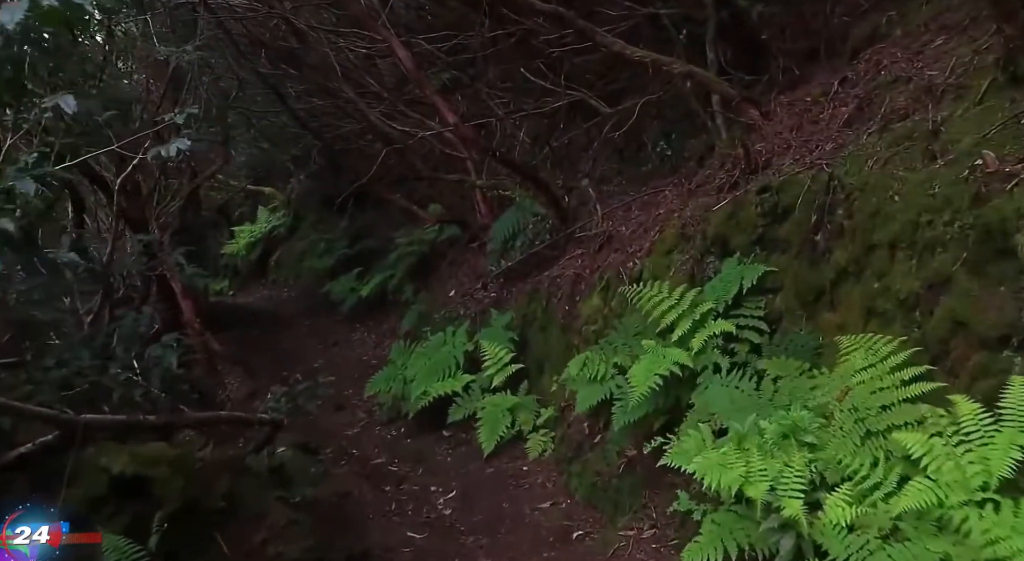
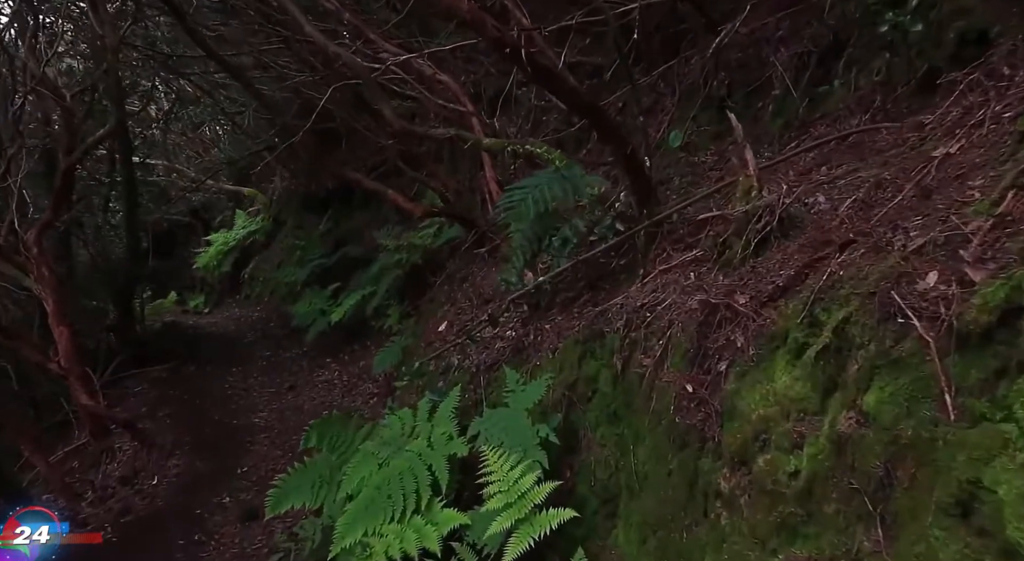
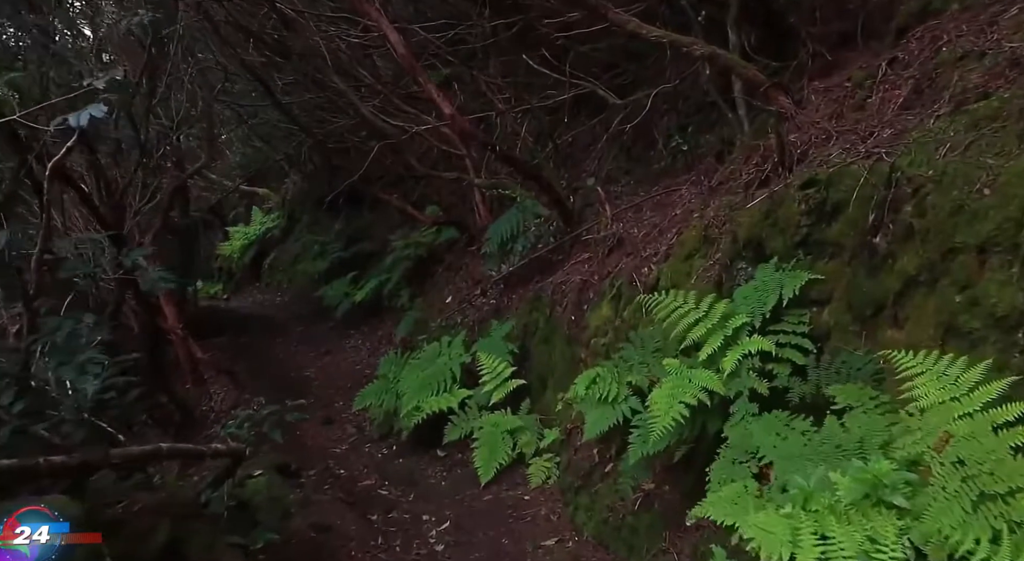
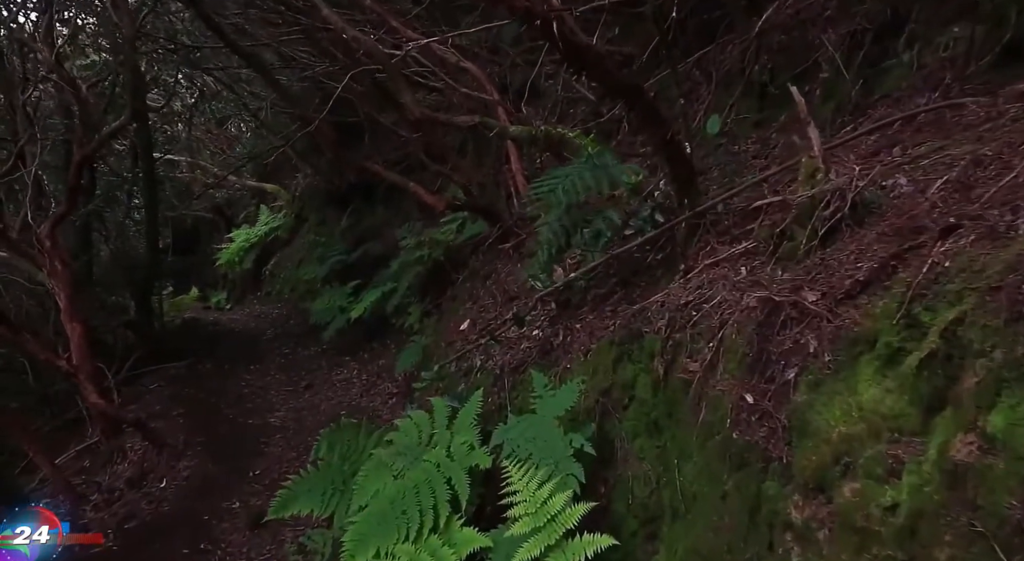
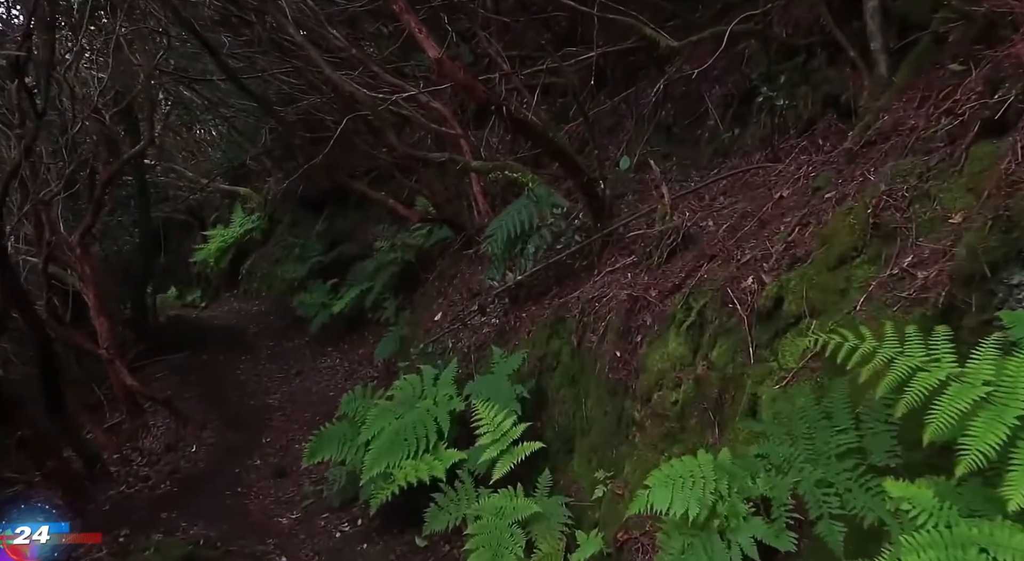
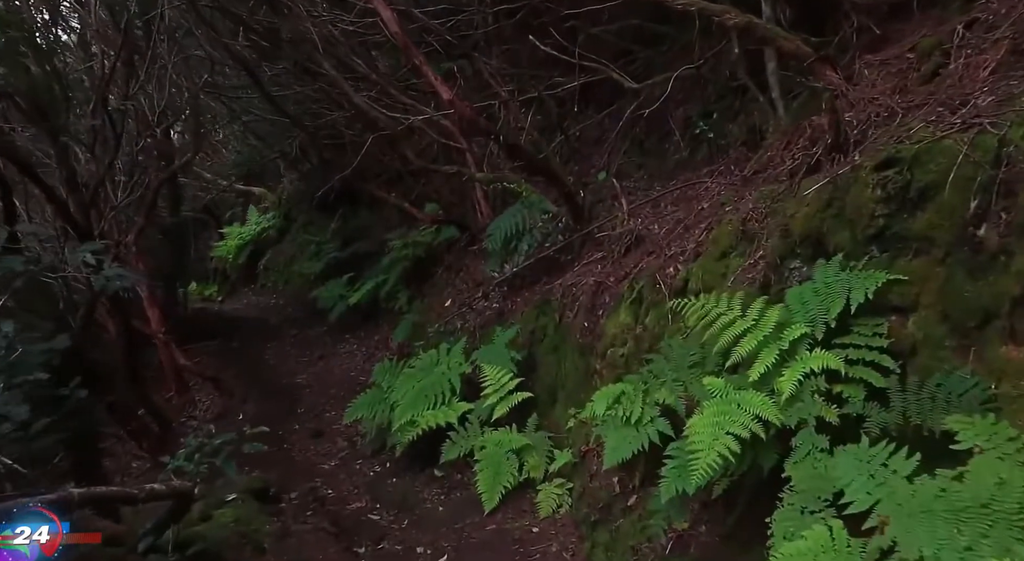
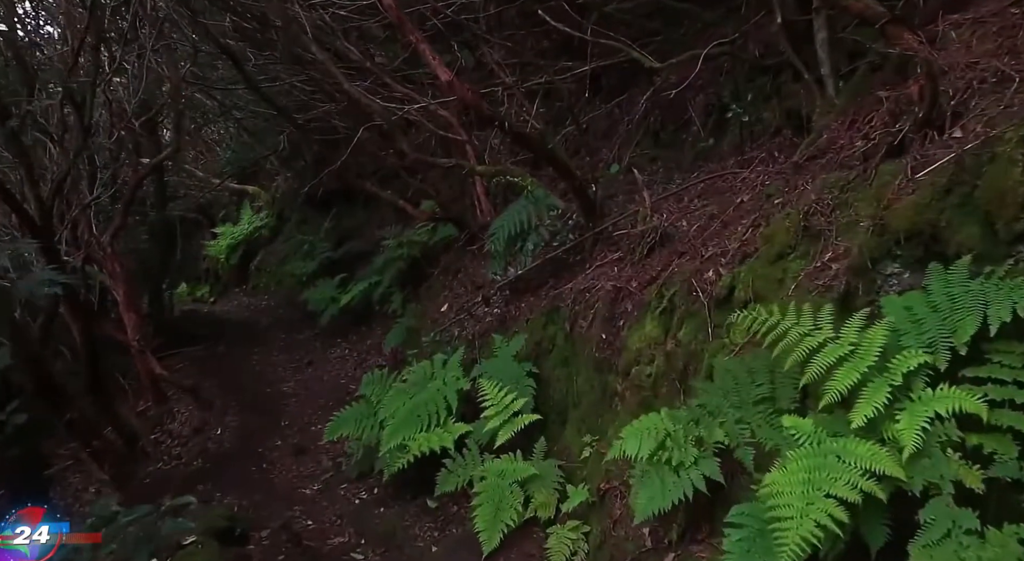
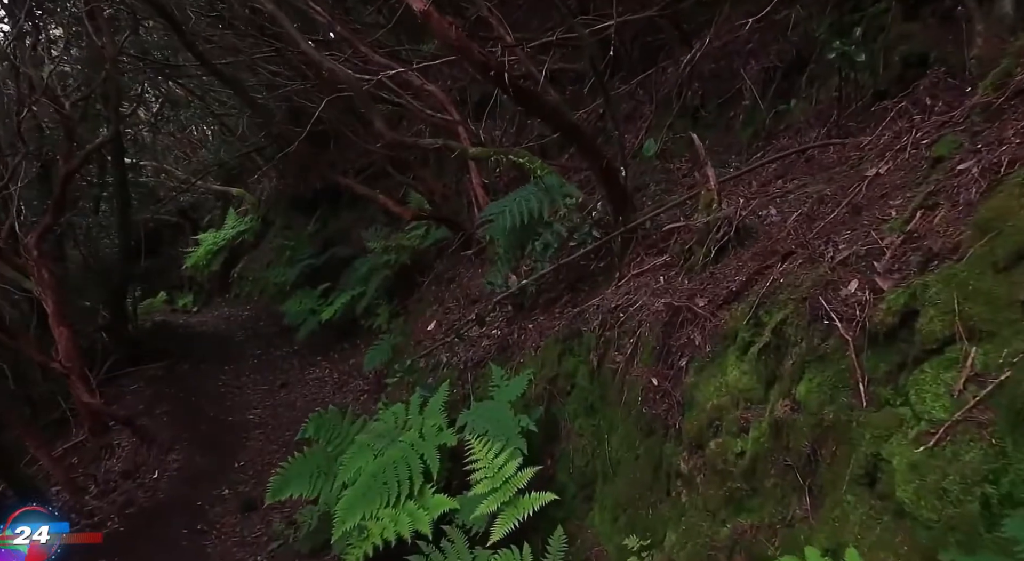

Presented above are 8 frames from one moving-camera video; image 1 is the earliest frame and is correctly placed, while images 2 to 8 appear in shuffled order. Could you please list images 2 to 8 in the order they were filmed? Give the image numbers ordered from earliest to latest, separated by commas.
3, 6, 7, 5, 8, 2, 4
